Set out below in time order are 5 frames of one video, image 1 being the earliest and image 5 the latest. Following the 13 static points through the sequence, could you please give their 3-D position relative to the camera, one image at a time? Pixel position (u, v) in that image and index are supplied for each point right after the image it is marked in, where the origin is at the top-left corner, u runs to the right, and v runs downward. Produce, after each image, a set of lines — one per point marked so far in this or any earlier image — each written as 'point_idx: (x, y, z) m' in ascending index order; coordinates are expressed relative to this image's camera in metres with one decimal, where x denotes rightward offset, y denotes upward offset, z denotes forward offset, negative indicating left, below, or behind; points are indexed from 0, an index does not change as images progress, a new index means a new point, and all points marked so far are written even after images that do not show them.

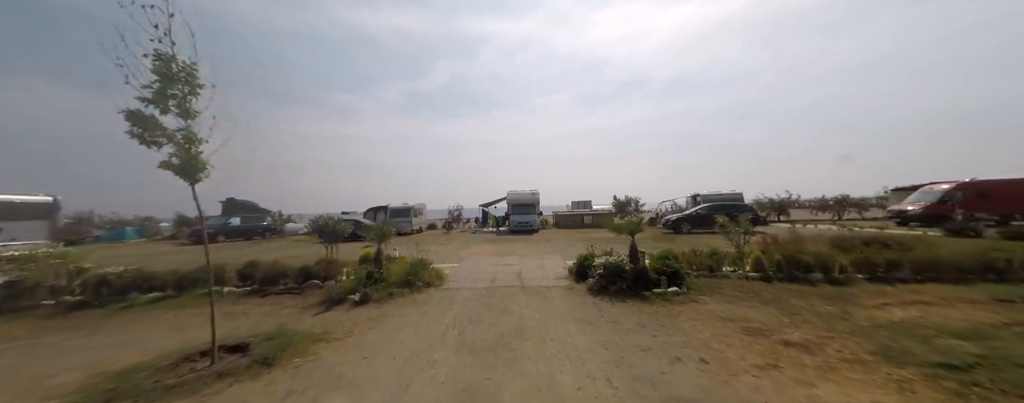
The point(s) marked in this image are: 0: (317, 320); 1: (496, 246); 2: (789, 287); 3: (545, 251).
0: (-3.4, -2.0, +4.8) m
1: (-0.9, -2.5, +15.2) m
2: (+5.7, -1.7, +5.7) m
3: (+1.5, -2.2, +12.2) m
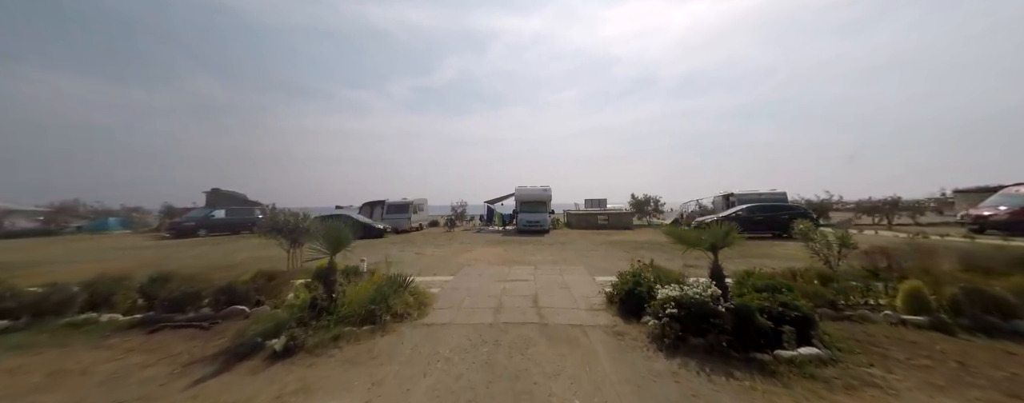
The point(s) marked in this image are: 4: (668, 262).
0: (-3.2, -1.9, +2.7) m
1: (-0.4, -2.3, +13.0) m
2: (+5.9, -1.8, +3.4) m
3: (+1.9, -2.1, +10.0) m
4: (+5.3, -2.0, +9.4) m
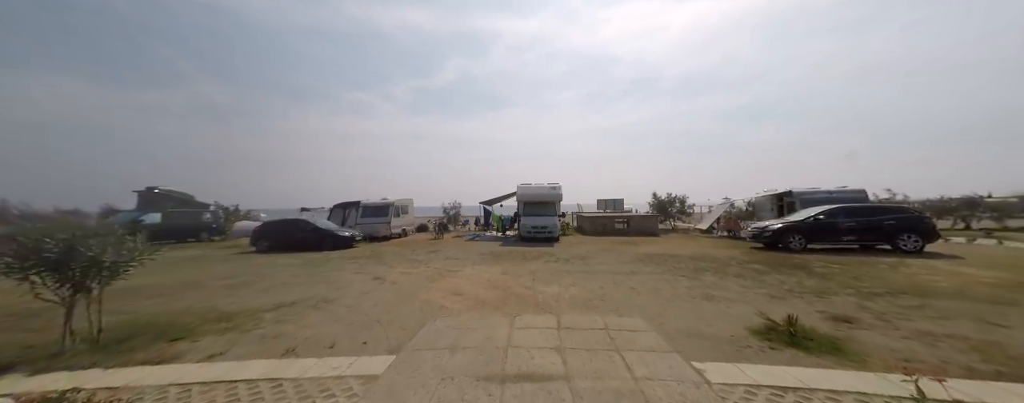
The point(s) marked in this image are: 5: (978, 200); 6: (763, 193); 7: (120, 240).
0: (-3.1, -1.9, -1.2) m
1: (-0.4, -2.3, +9.1) m
2: (+6.0, -1.7, -0.6) m
3: (+1.9, -2.1, +6.1) m
4: (+5.4, -2.0, +5.5) m
5: (+31.9, +0.1, +19.0) m
6: (+17.0, +0.6, +18.8) m
7: (-5.8, -0.5, +4.0) m
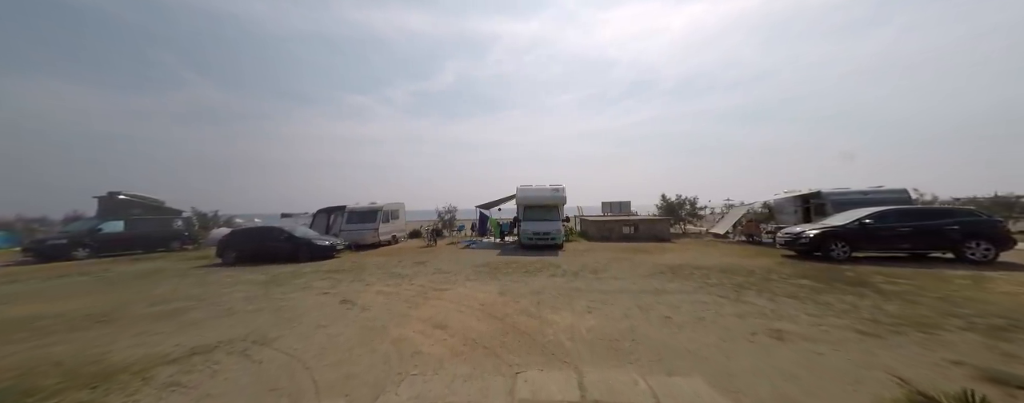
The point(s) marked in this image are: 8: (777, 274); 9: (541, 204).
0: (-3.1, -1.9, -2.8) m
1: (-0.4, -2.4, +7.5) m
2: (+6.0, -1.7, -2.1) m
3: (+1.9, -2.2, +4.5) m
4: (+5.4, -2.1, +4.0) m
5: (+31.9, +0.1, +17.6) m
6: (+16.9, +0.5, +17.3) m
7: (-5.8, -0.6, +2.4) m
8: (+8.1, -2.2, +8.5) m
9: (+1.7, -0.1, +16.1) m
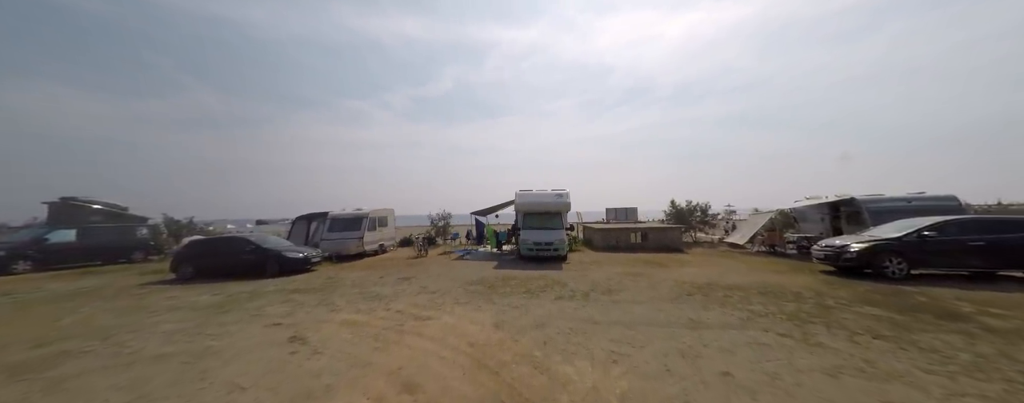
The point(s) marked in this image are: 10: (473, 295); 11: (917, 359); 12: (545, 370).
0: (-3.1, -1.9, -4.4) m
1: (-0.4, -2.6, +6.0) m
2: (+6.0, -1.7, -3.6) m
3: (+1.9, -2.3, +3.0) m
4: (+5.4, -2.2, +2.4) m
5: (+31.8, -0.3, +16.2) m
6: (+16.8, +0.1, +15.9) m
7: (-5.8, -0.7, +0.9) m
8: (+8.1, -2.4, +7.0) m
9: (+1.6, -0.5, +14.6) m
10: (-1.1, -2.7, +8.0) m
11: (+5.9, -2.3, +4.1) m
12: (+0.5, -2.5, +4.2) m
